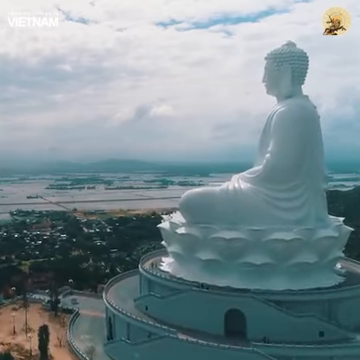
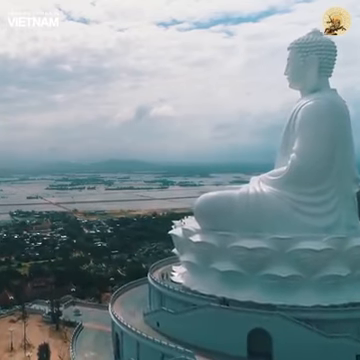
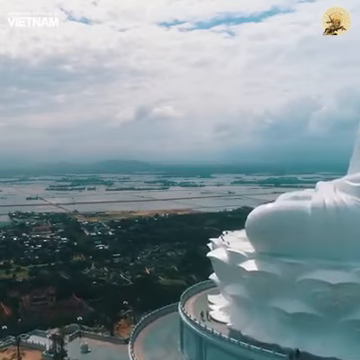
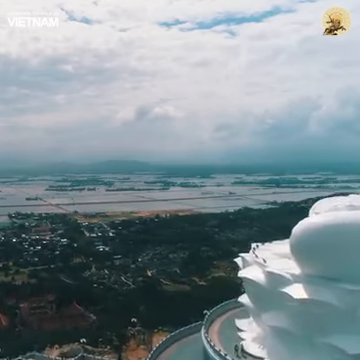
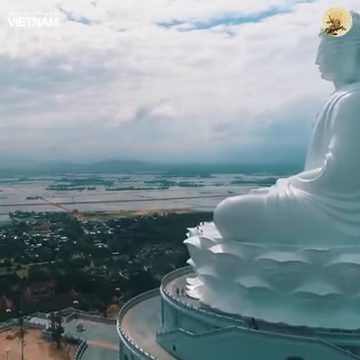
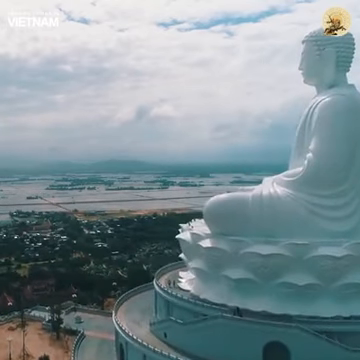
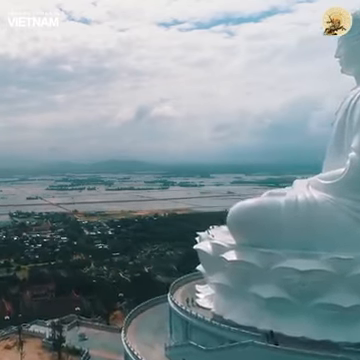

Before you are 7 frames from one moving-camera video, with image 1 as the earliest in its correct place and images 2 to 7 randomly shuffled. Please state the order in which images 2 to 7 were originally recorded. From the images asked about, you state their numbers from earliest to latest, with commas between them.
2, 6, 5, 7, 3, 4
